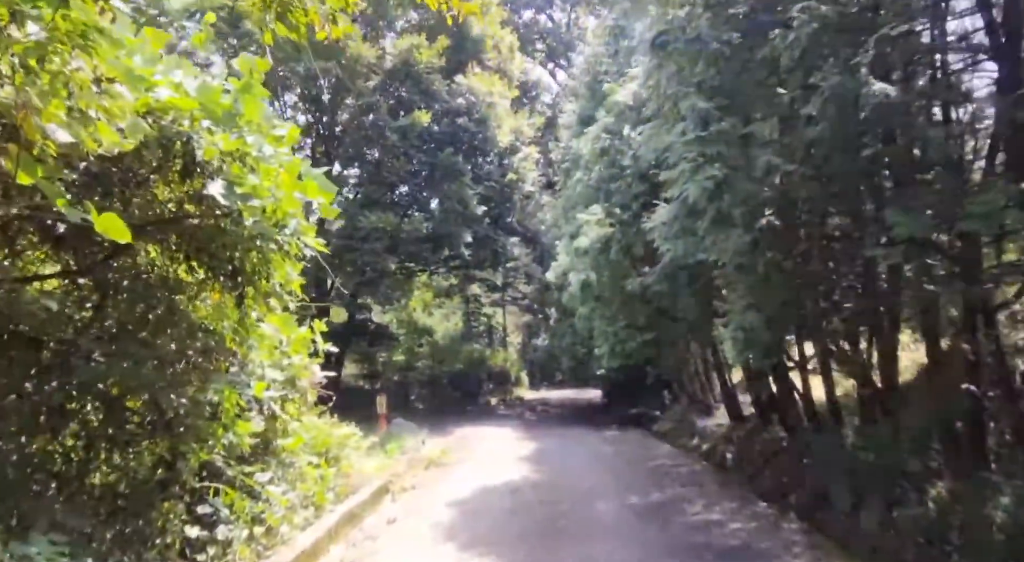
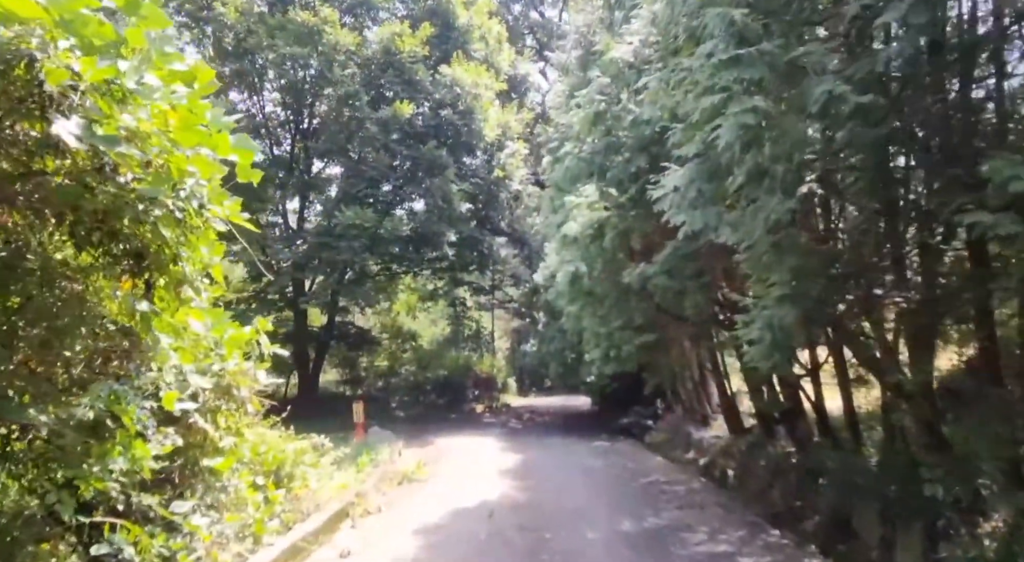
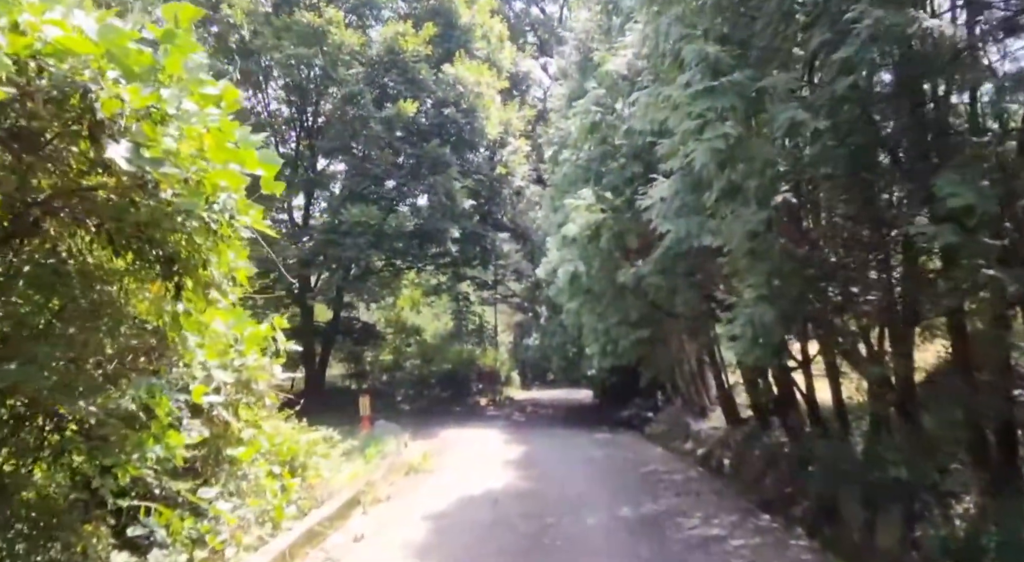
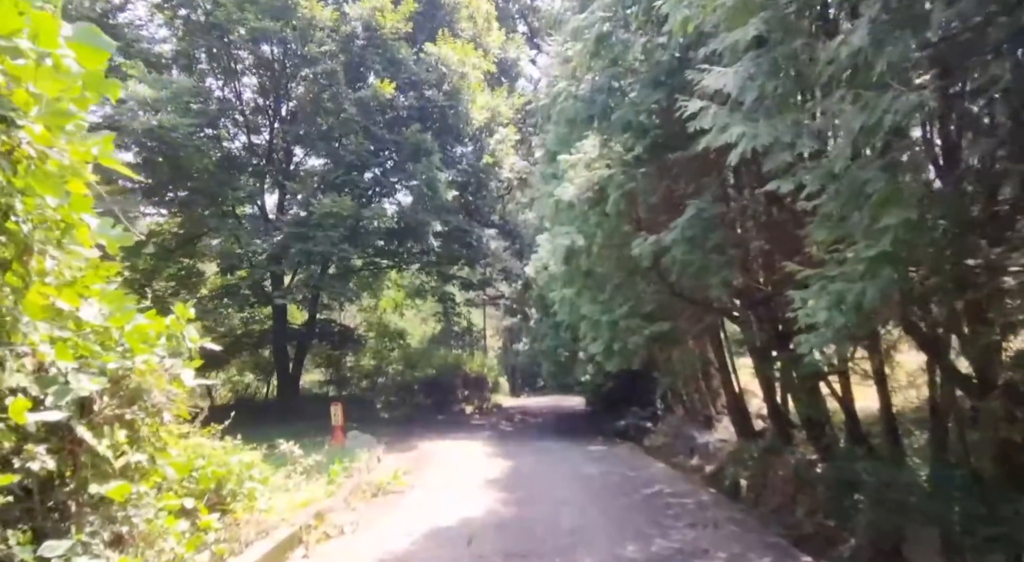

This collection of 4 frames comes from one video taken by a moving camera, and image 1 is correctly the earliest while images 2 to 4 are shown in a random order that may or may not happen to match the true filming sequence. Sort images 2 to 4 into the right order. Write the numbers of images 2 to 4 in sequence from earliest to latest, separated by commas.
3, 2, 4
